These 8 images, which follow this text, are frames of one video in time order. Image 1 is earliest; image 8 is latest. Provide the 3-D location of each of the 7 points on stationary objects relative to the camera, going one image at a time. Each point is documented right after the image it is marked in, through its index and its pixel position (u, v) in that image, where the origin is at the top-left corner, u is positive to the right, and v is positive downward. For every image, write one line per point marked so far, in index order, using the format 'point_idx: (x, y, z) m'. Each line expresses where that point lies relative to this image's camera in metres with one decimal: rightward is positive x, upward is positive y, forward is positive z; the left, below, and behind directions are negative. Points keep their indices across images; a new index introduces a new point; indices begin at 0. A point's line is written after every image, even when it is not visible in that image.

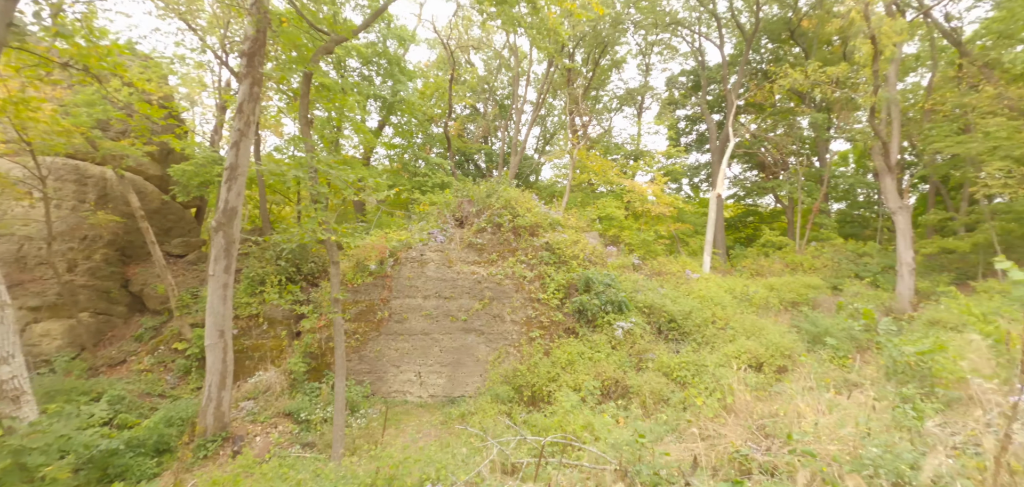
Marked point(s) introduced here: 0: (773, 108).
0: (+11.6, +6.0, +19.8) m
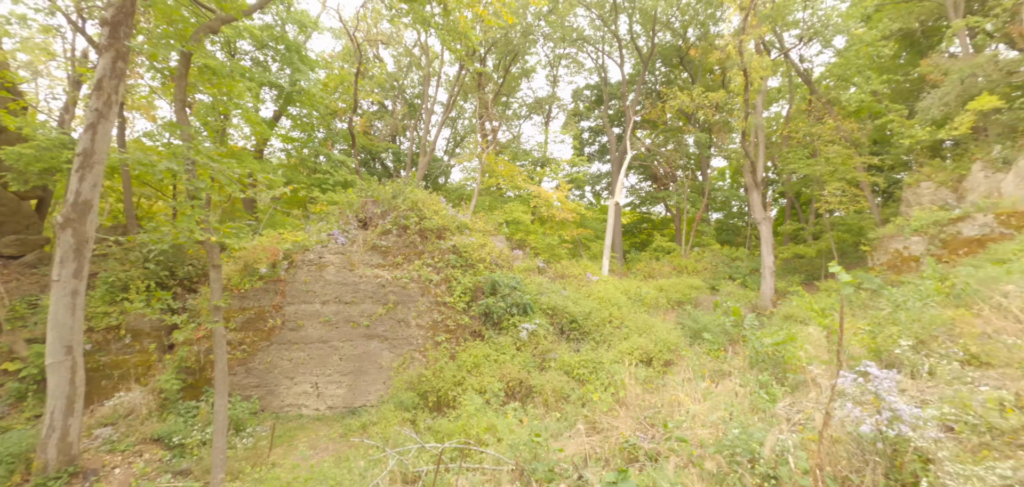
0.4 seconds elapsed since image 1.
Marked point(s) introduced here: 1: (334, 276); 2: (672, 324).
0: (+7.4, +5.7, +21.7) m
1: (-3.7, -0.7, +9.3) m
2: (+3.6, -1.8, +9.9) m
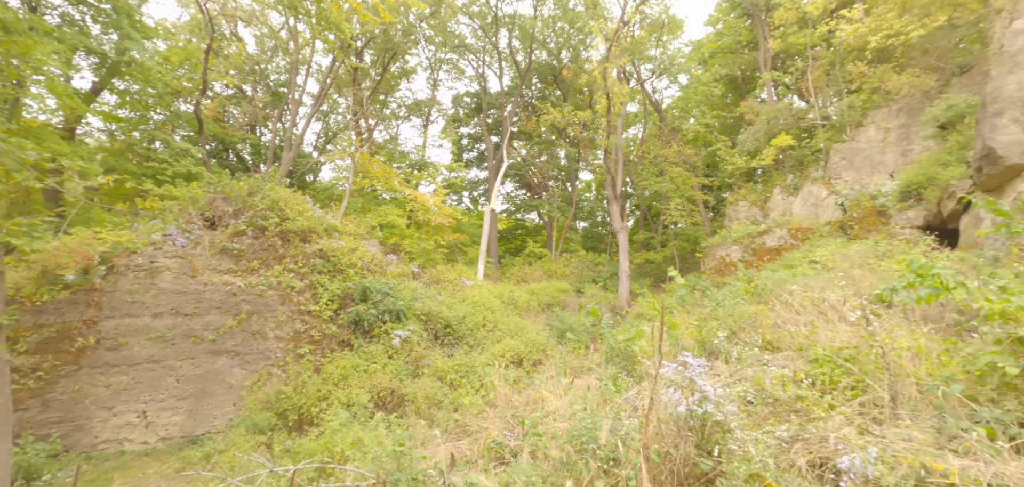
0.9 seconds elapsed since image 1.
0: (+1.4, +5.4, +22.9) m
1: (-6.1, -0.7, +8.0) m
2: (+0.7, -1.9, +10.5) m
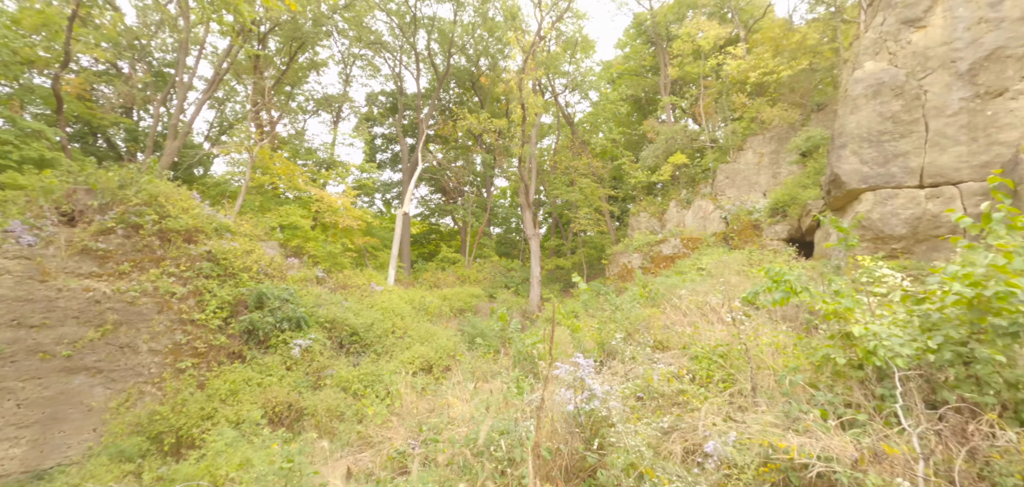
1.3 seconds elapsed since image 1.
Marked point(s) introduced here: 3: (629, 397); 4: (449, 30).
0: (-2.9, +5.2, +22.8) m
1: (-7.6, -0.7, +6.7) m
2: (-1.4, -2.0, +10.4) m
3: (+1.1, -1.5, +4.3) m
4: (-2.6, +9.0, +18.7) m
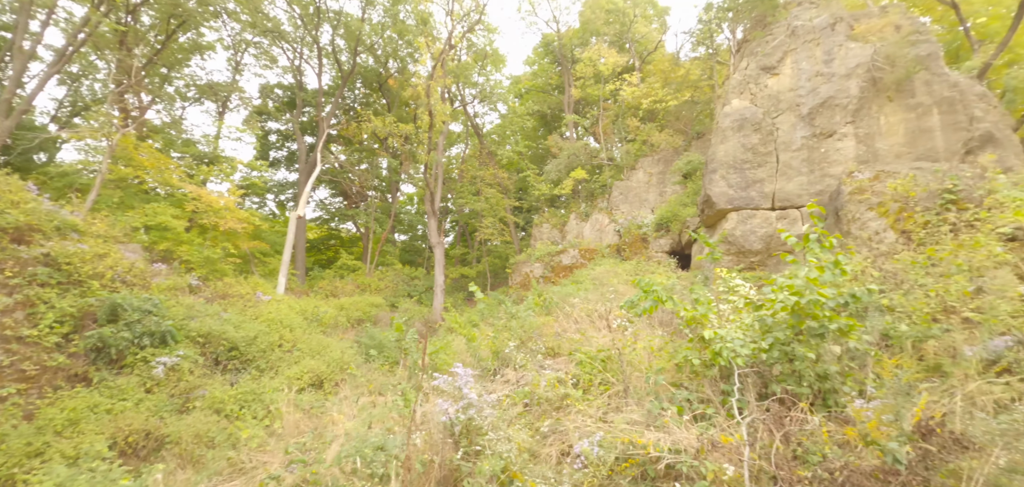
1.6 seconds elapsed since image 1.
0: (-7.5, +4.8, +21.9) m
1: (-9.0, -0.6, +5.0) m
2: (-3.6, -2.2, +9.8) m
3: (+0.1, -1.6, +4.4) m
4: (-6.4, +8.7, +17.9) m
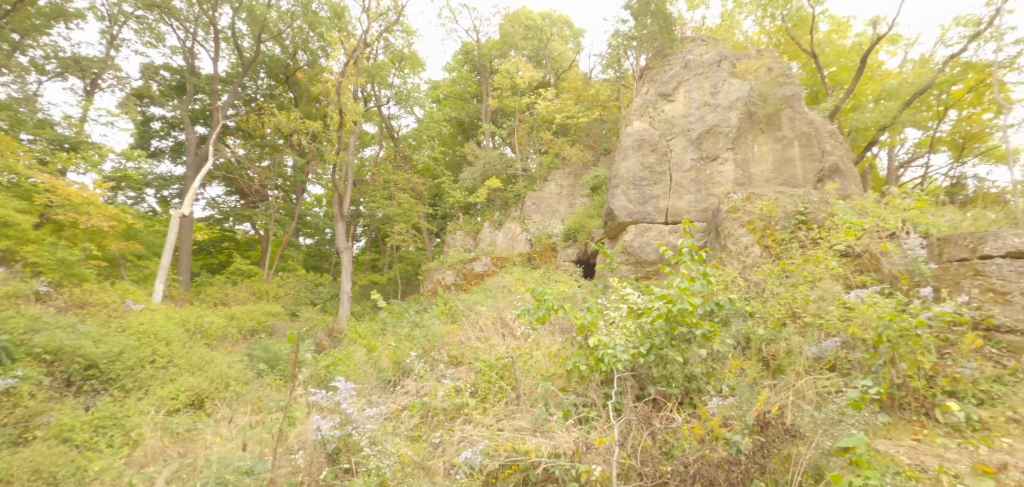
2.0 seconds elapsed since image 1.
0: (-11.5, +4.7, +20.2) m
1: (-9.9, -0.5, +3.2) m
2: (-5.6, -2.3, +8.9) m
3: (-0.9, -1.7, +4.3) m
4: (-9.5, +8.6, +16.6) m
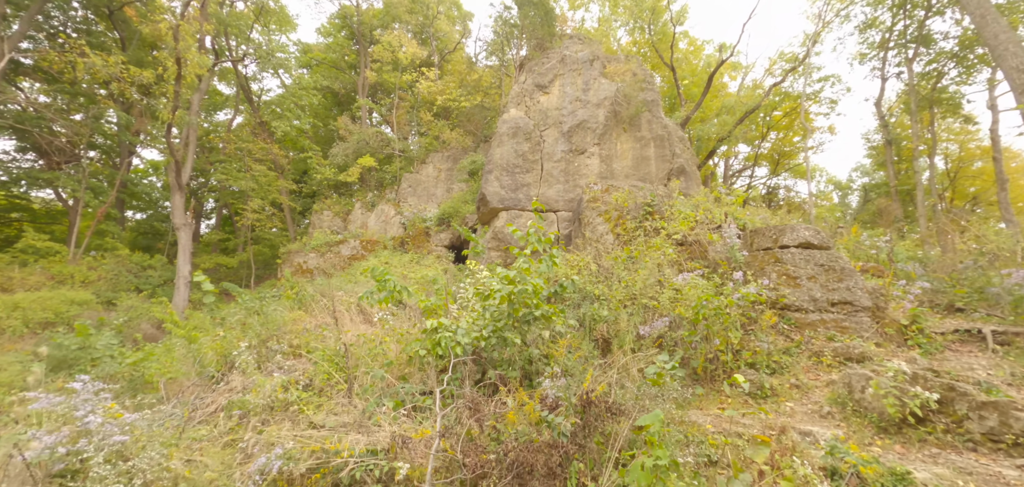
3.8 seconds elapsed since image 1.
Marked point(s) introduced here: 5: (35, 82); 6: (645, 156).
0: (-16.3, +5.8, +16.2) m
1: (-10.6, 0.0, +0.3) m
2: (-8.0, -1.7, +6.9) m
3: (-2.3, -1.5, +3.7) m
4: (-13.3, +9.5, +13.1) m
5: (-17.7, +6.0, +16.3) m
6: (+2.9, +1.9, +9.8) m
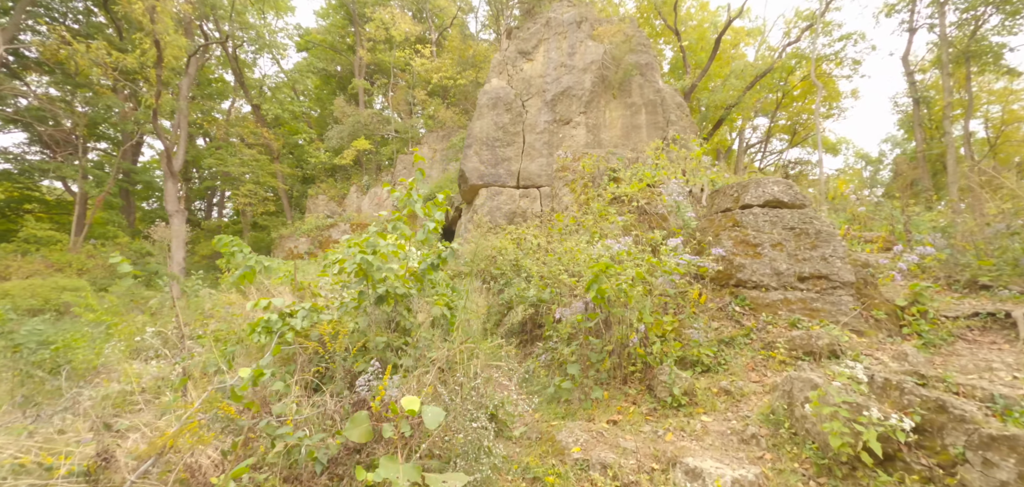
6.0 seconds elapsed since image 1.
0: (-16.4, +6.2, +16.1) m
1: (-11.5, 0.0, +0.1) m
2: (-8.5, -1.5, +6.7) m
3: (-2.9, -1.3, +3.1) m
4: (-13.7, +9.8, +12.8) m
5: (-17.9, +6.3, +16.2) m
6: (+2.5, +2.4, +8.9) m
